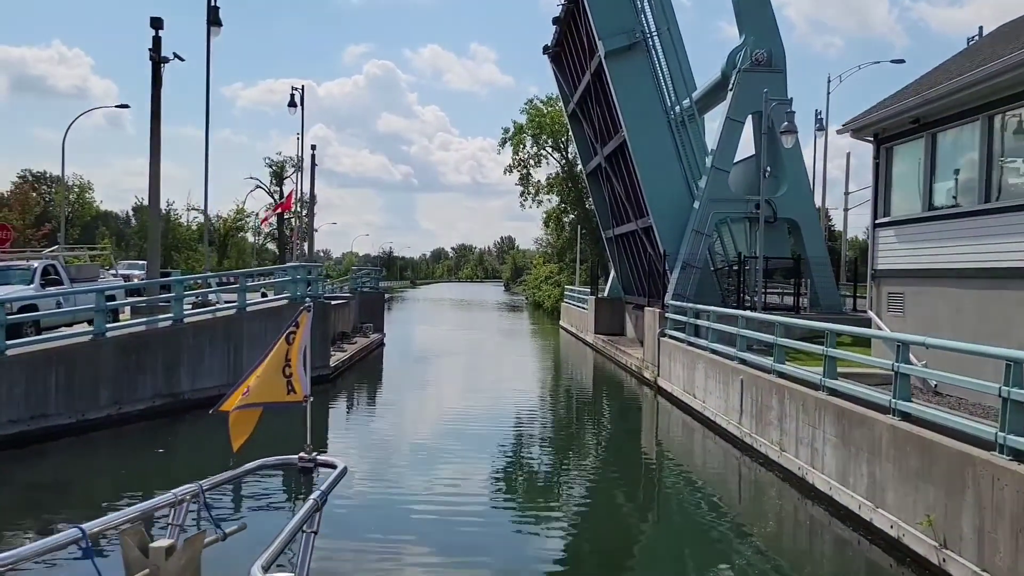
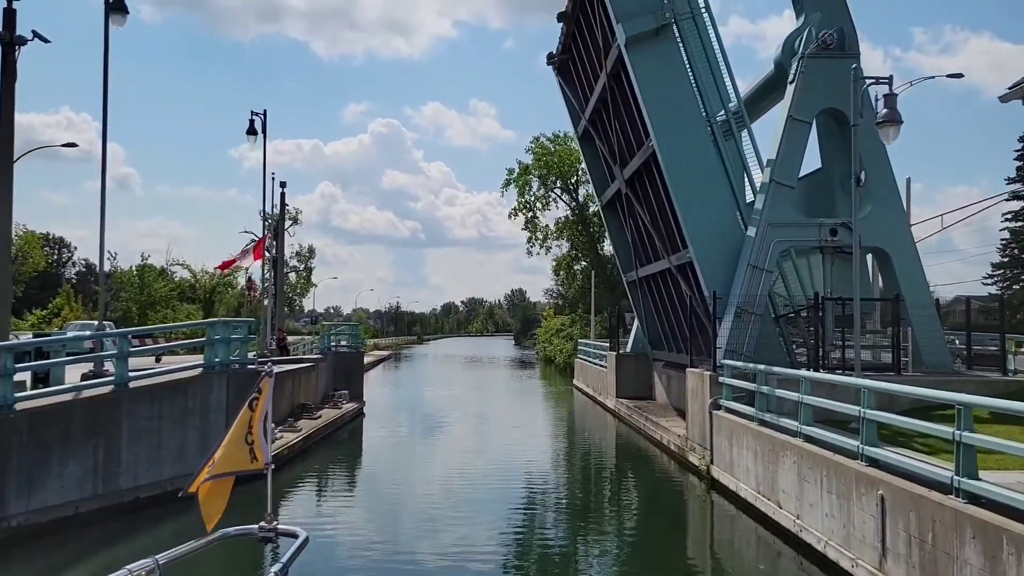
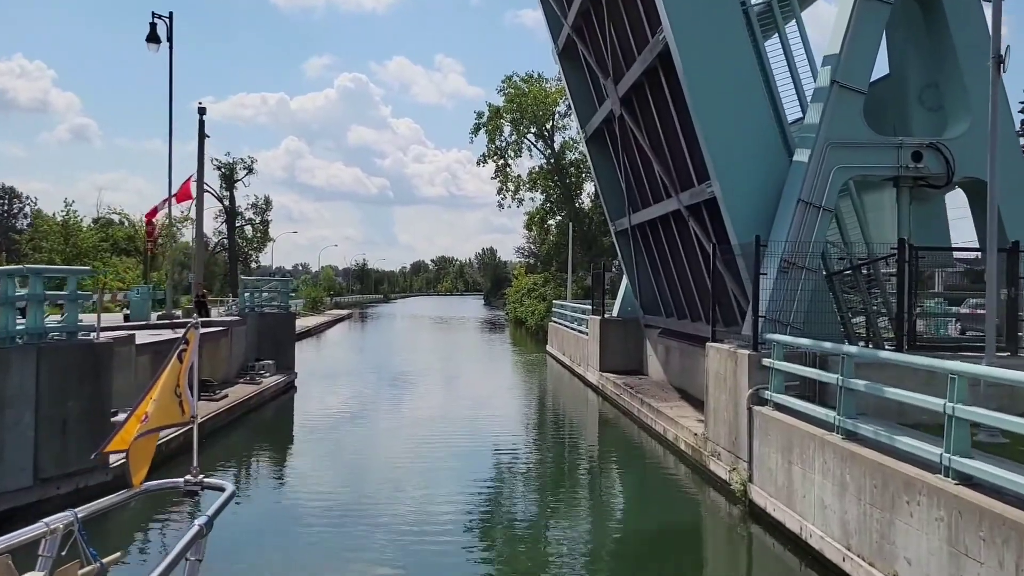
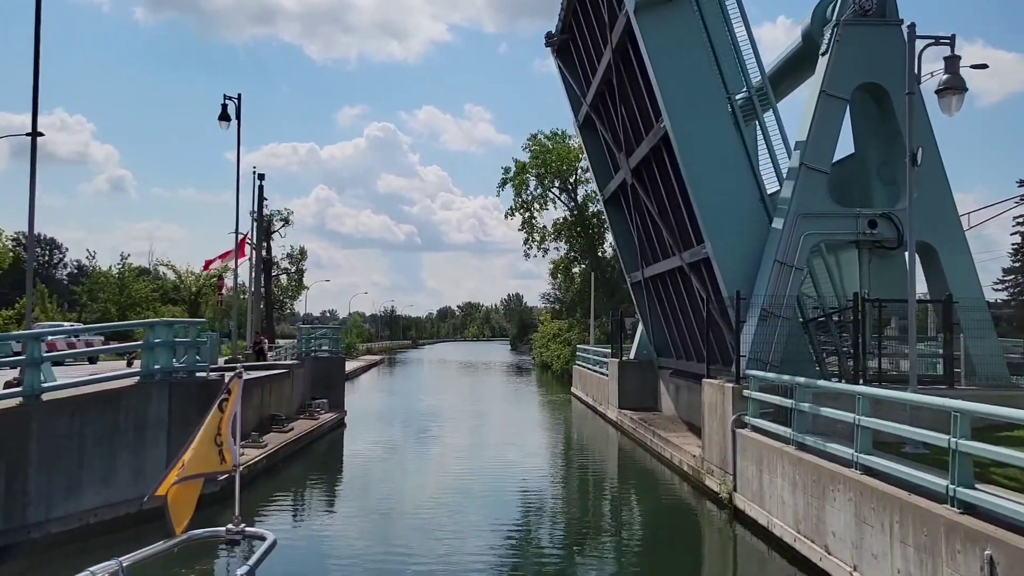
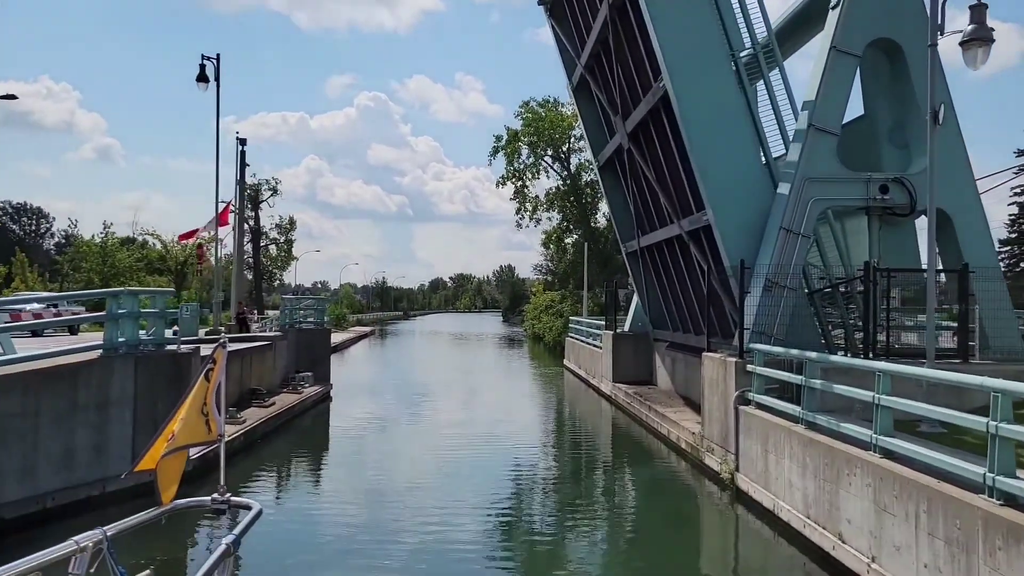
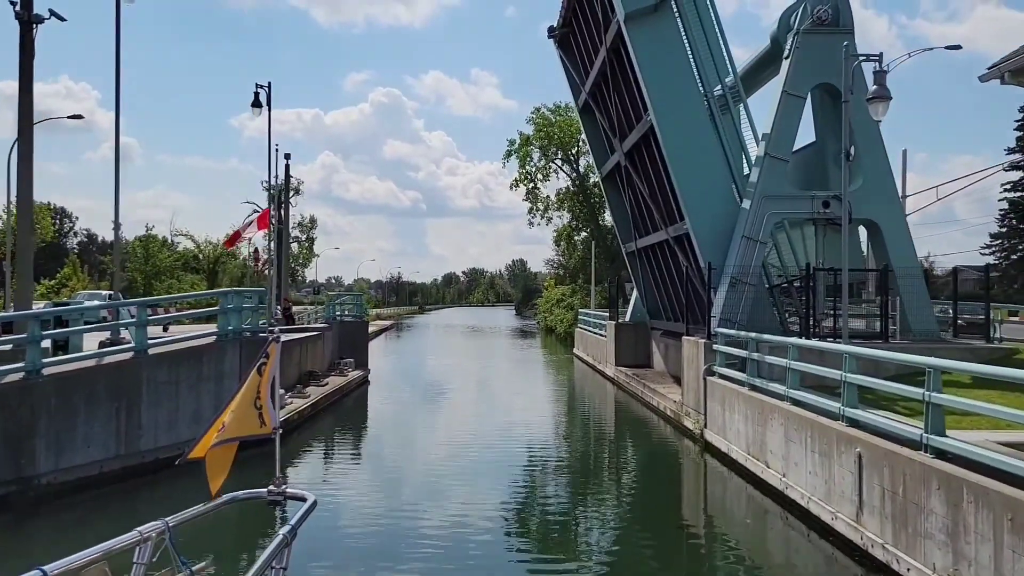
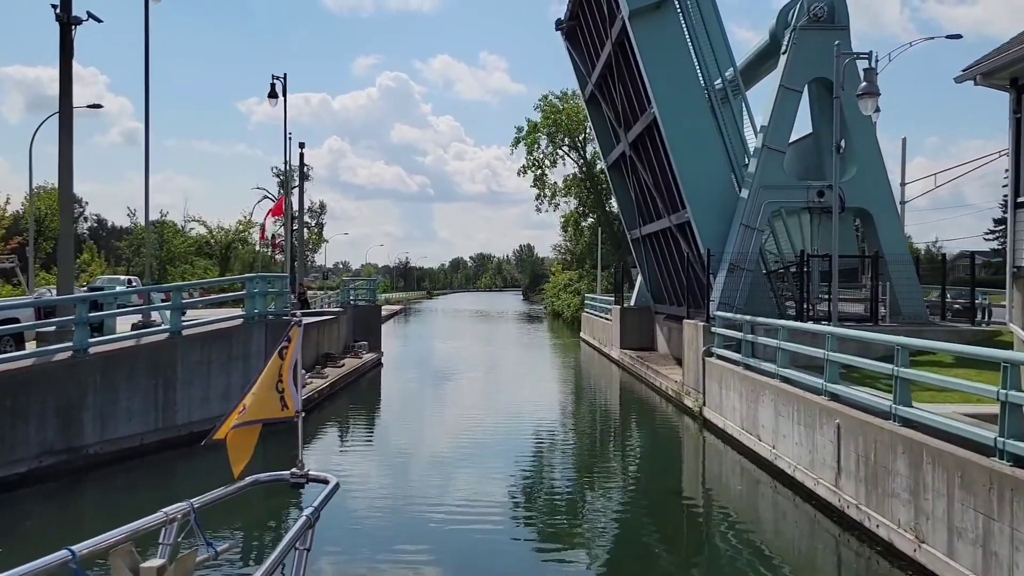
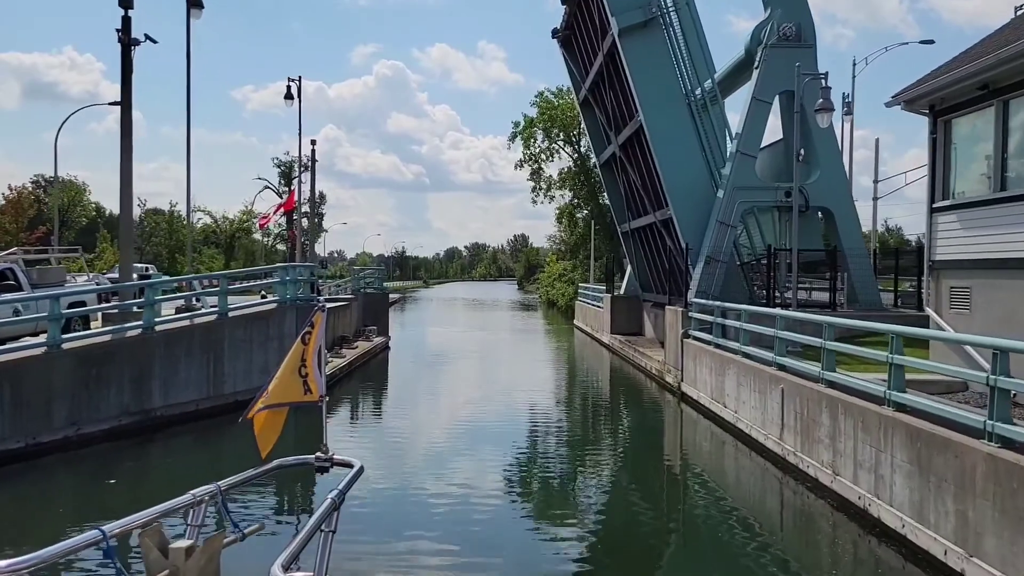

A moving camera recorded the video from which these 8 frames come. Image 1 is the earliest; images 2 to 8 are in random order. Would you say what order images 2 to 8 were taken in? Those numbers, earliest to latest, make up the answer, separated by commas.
8, 7, 6, 2, 4, 5, 3
